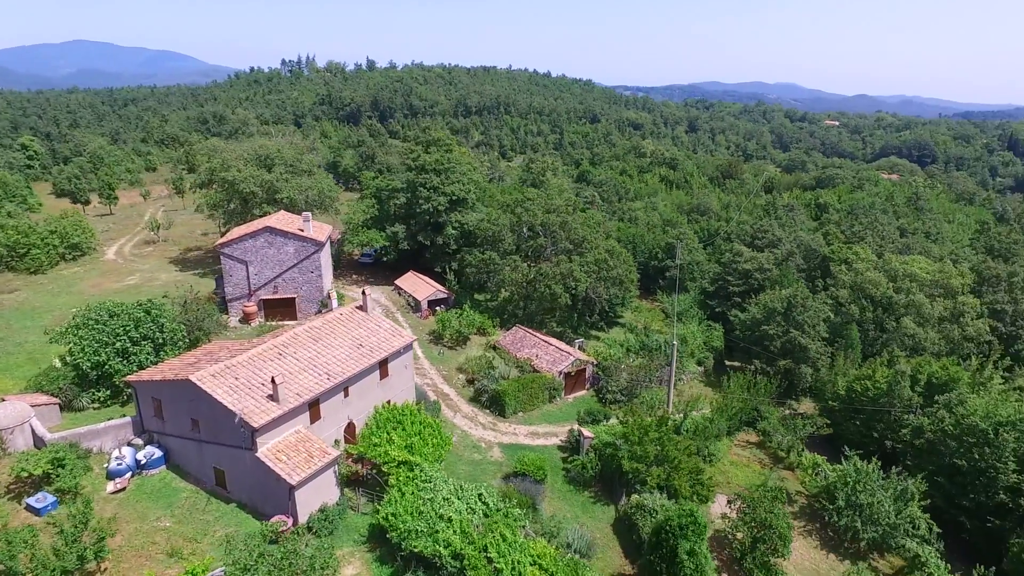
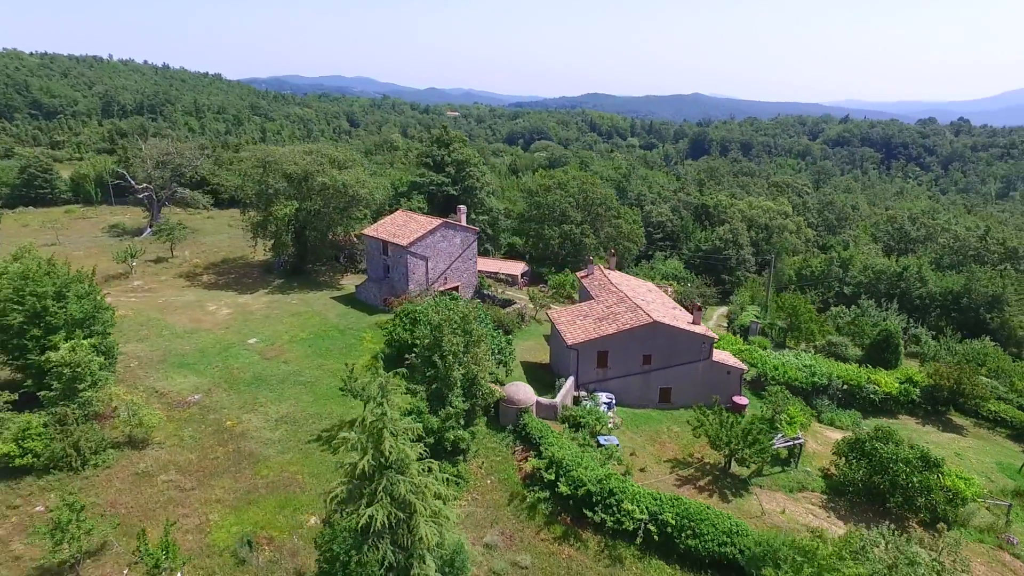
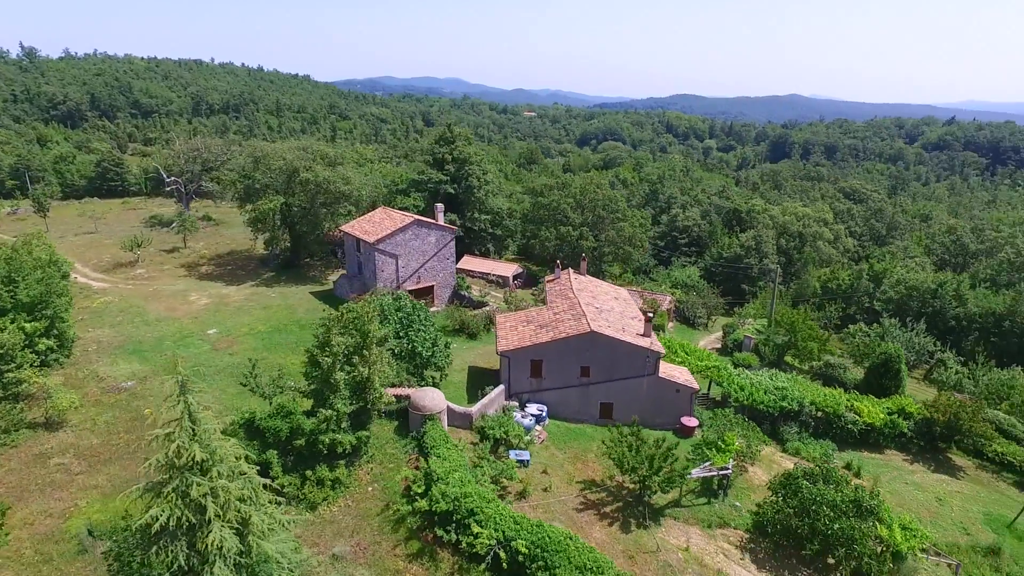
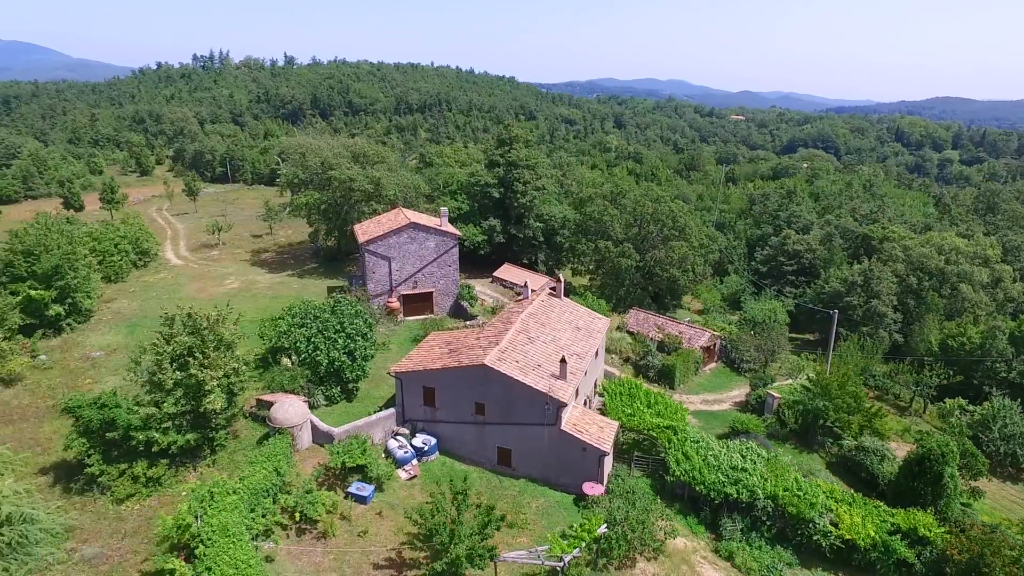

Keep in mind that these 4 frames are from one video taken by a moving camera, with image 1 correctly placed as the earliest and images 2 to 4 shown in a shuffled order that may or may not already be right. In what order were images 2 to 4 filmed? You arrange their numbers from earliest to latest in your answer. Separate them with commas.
4, 3, 2
